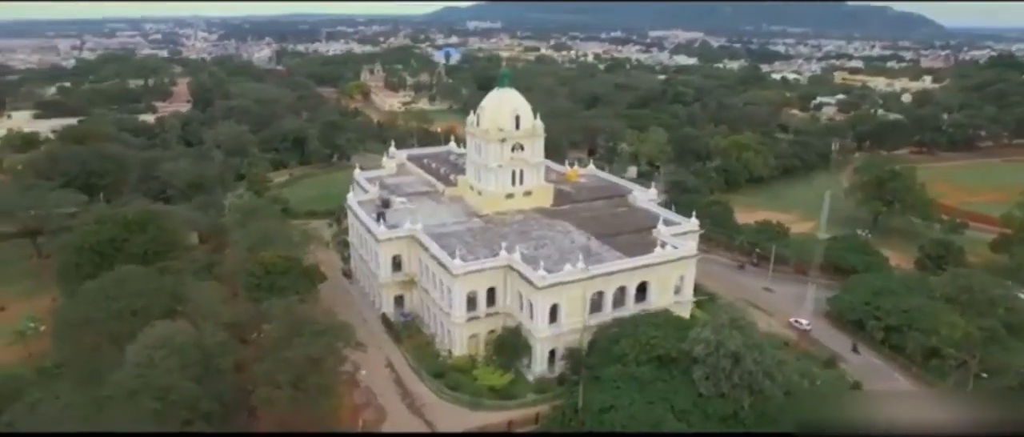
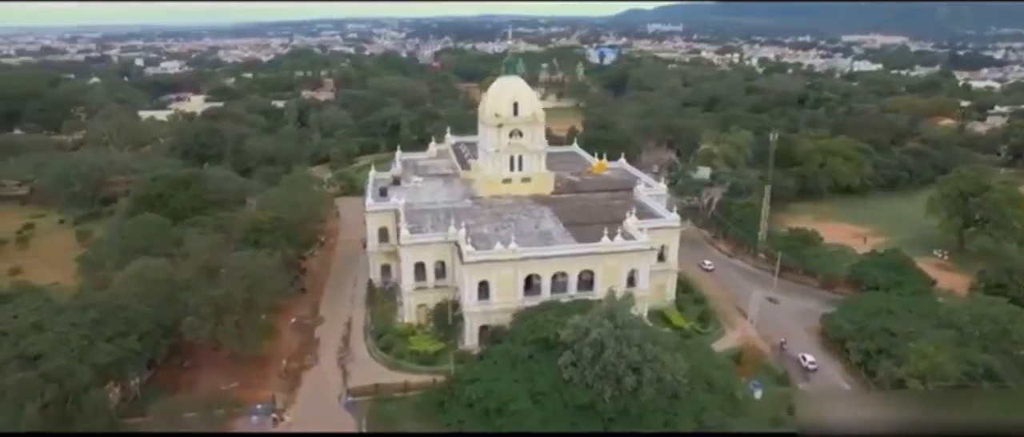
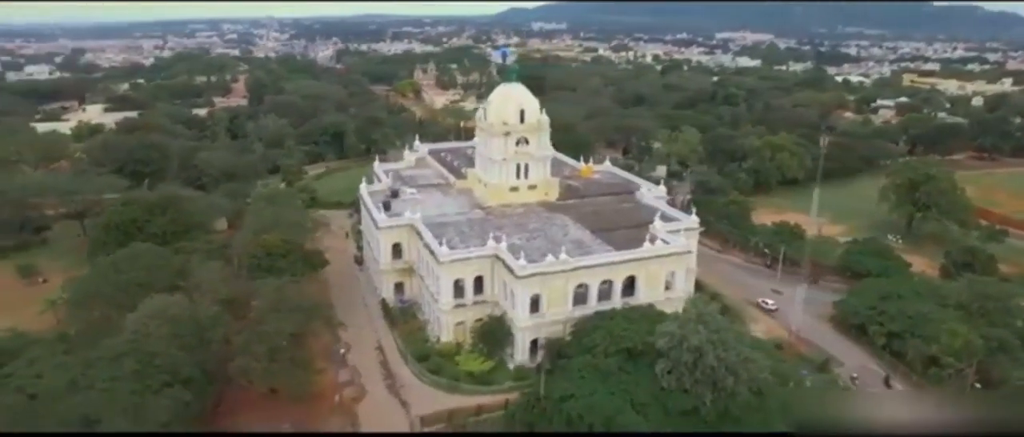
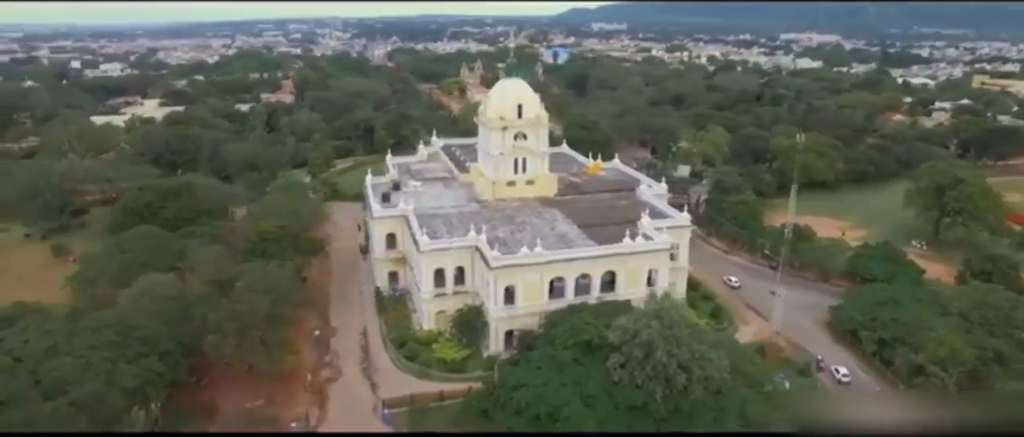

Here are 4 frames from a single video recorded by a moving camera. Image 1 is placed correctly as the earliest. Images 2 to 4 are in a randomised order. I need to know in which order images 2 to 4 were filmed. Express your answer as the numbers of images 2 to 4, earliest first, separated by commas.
3, 4, 2
